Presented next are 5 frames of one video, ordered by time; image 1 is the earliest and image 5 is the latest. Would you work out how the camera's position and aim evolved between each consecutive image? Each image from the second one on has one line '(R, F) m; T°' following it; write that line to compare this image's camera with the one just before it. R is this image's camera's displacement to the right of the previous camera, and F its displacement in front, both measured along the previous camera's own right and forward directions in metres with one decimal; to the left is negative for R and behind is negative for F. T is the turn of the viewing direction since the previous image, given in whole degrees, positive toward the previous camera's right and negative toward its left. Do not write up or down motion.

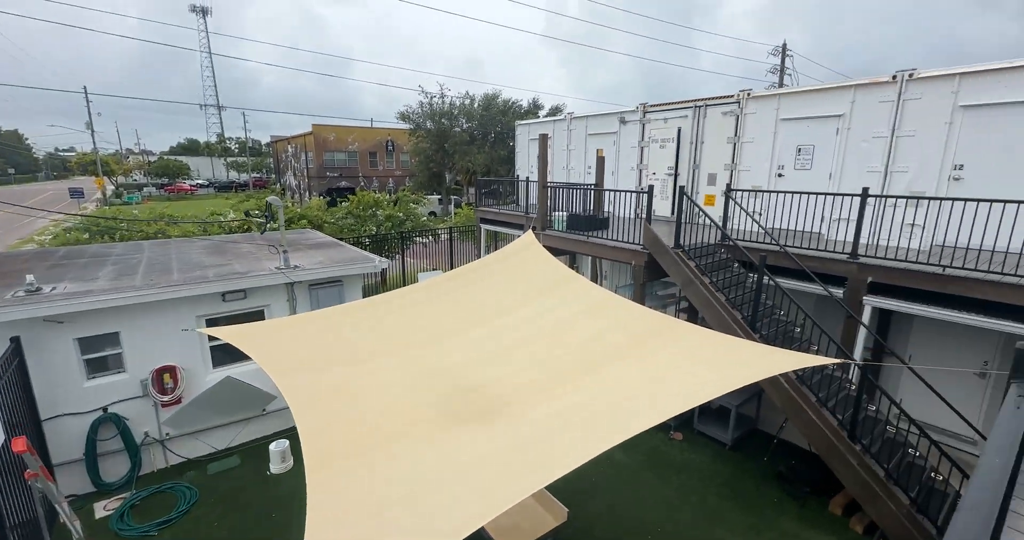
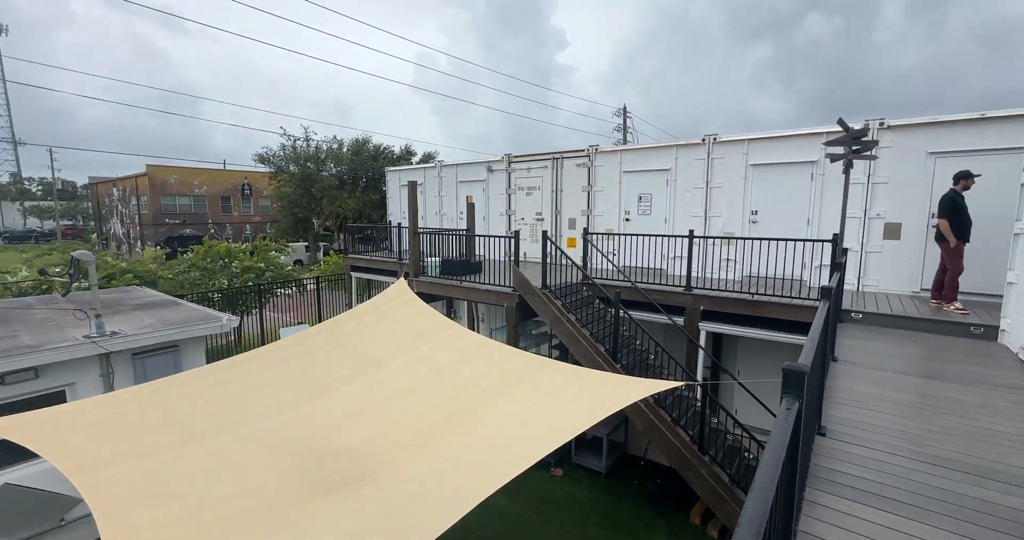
(+0.1, 0.0) m; +15°
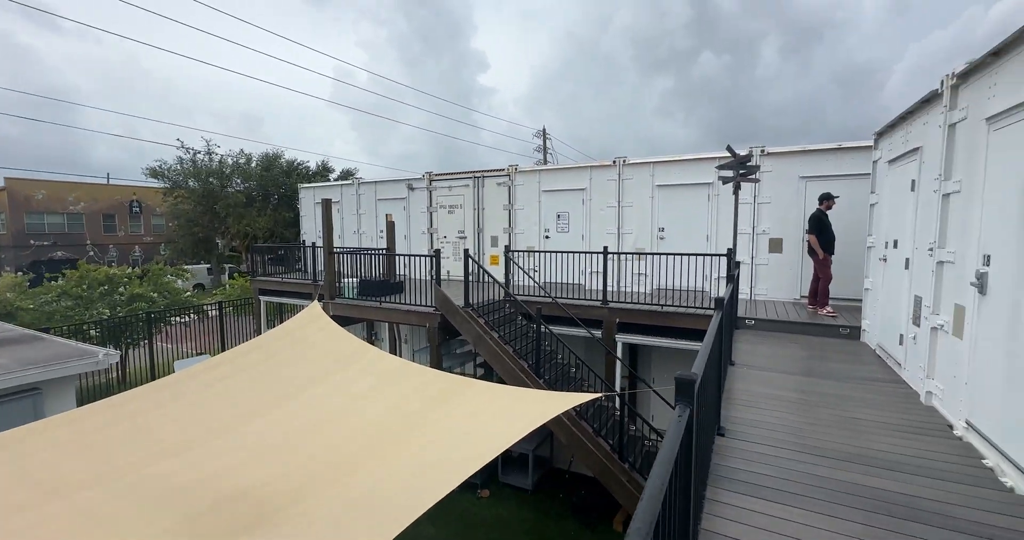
(+0.1, 0.0) m; +9°
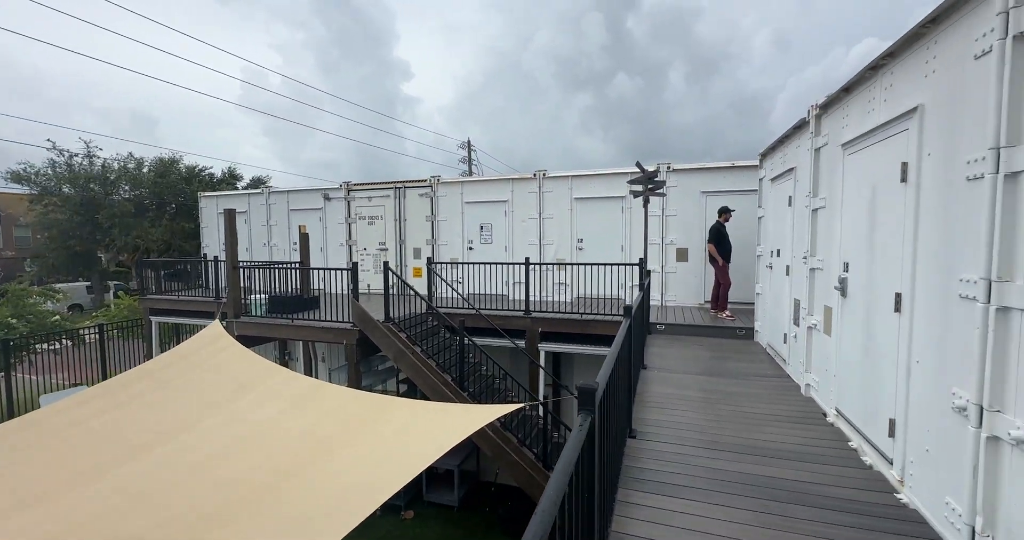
(+0.1, 0.0) m; +9°
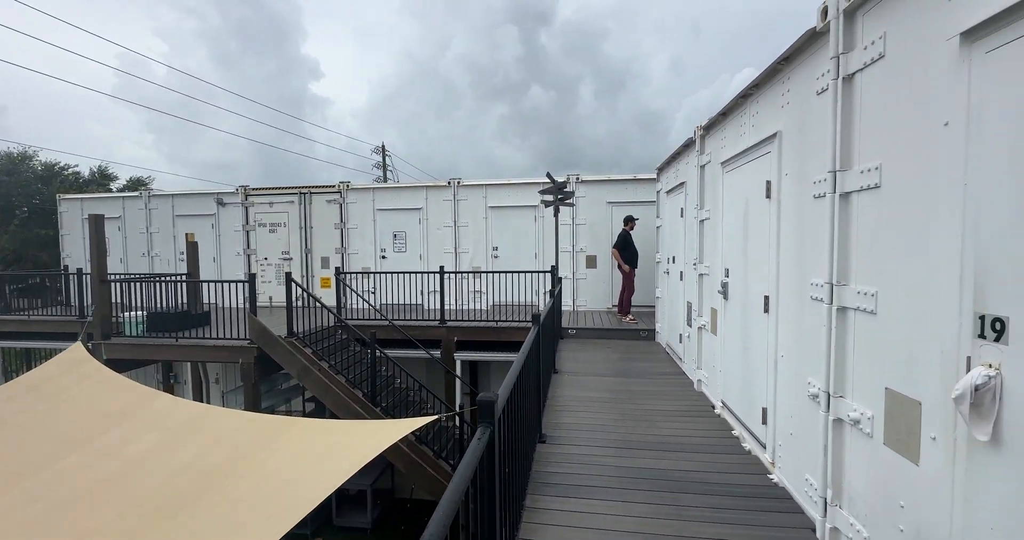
(+0.1, 0.0) m; +10°
